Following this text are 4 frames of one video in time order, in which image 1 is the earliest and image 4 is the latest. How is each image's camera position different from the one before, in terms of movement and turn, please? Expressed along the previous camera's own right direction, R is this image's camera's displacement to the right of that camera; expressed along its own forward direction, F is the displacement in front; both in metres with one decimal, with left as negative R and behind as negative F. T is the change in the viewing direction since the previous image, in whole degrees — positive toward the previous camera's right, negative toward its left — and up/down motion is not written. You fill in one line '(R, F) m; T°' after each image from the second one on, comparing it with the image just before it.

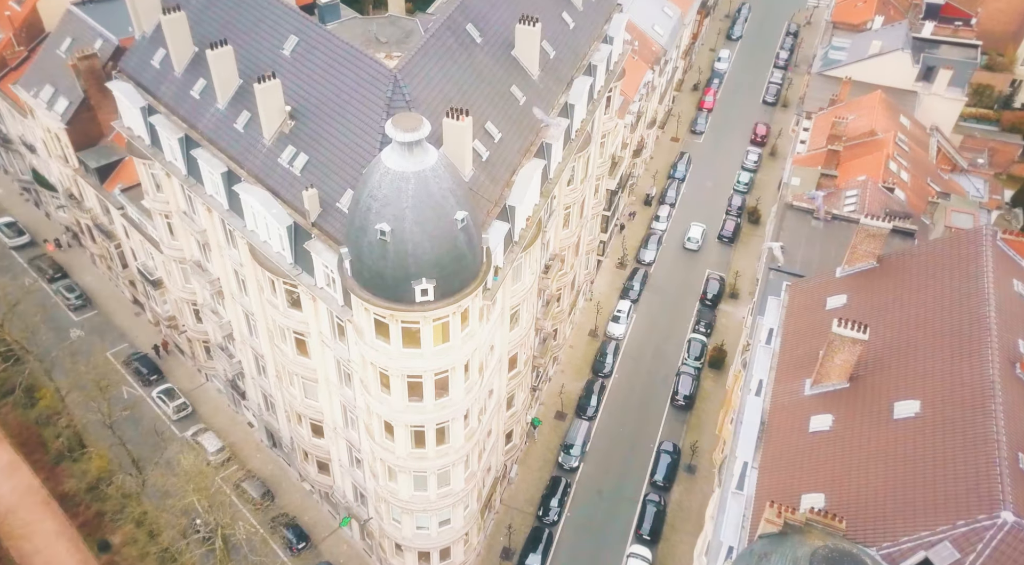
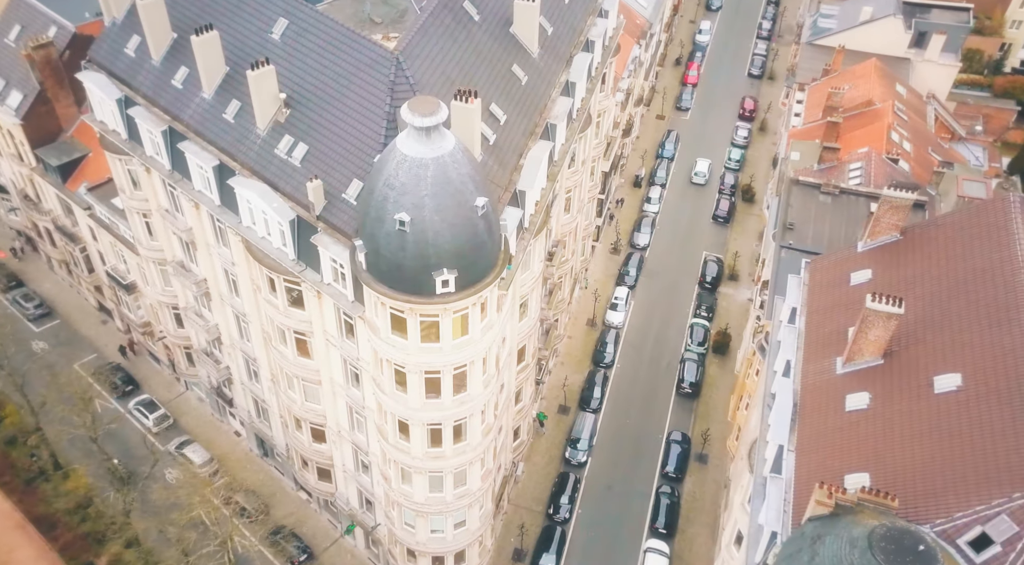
(-3.3, +2.0) m; +4°
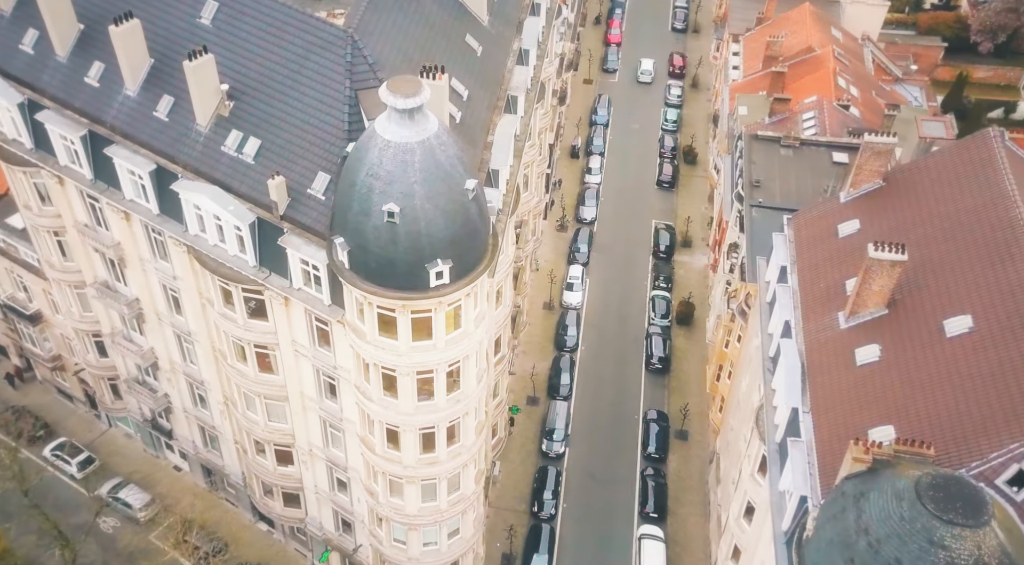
(-4.3, +3.2) m; +8°
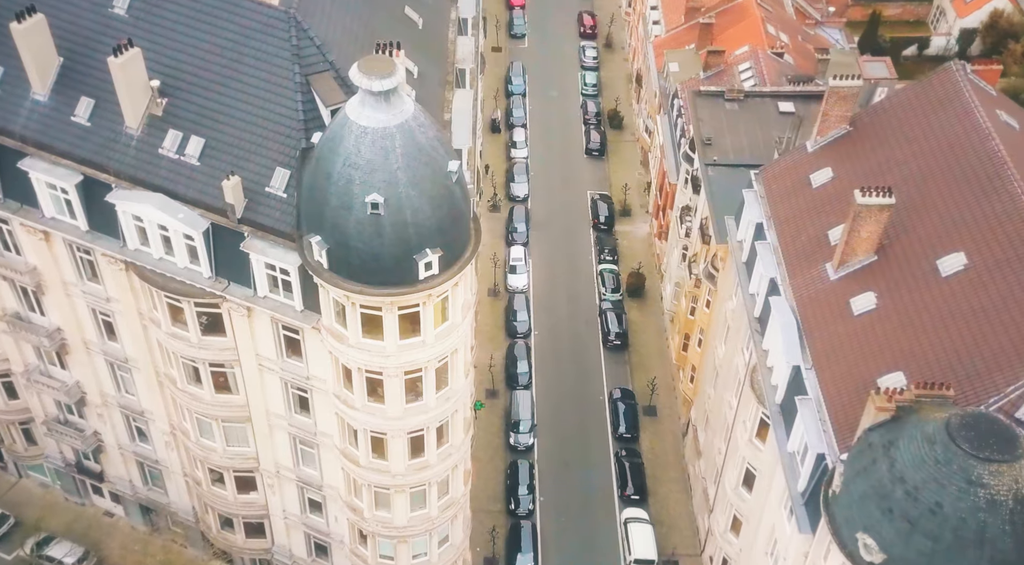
(-4.0, +2.9) m; +8°
